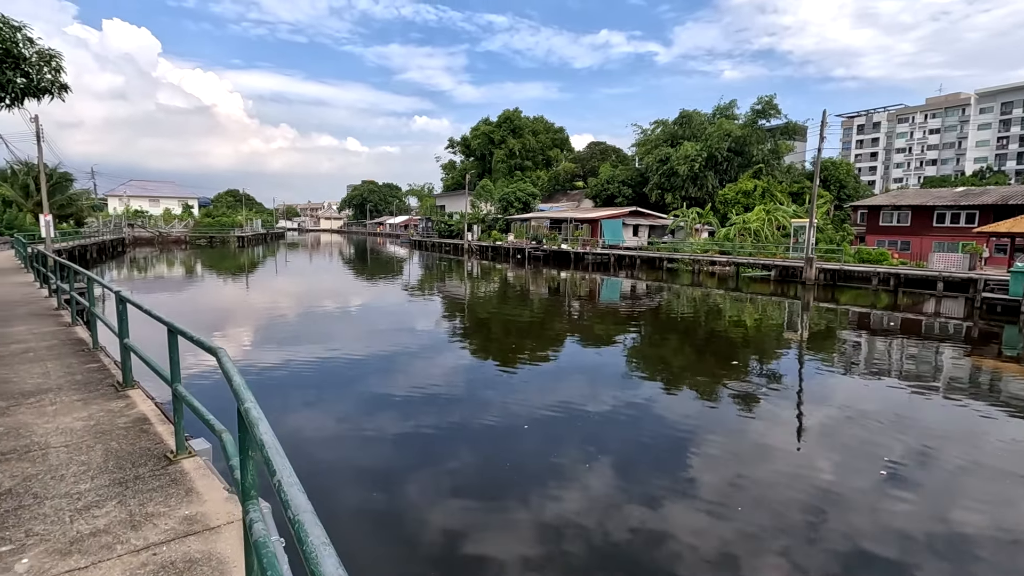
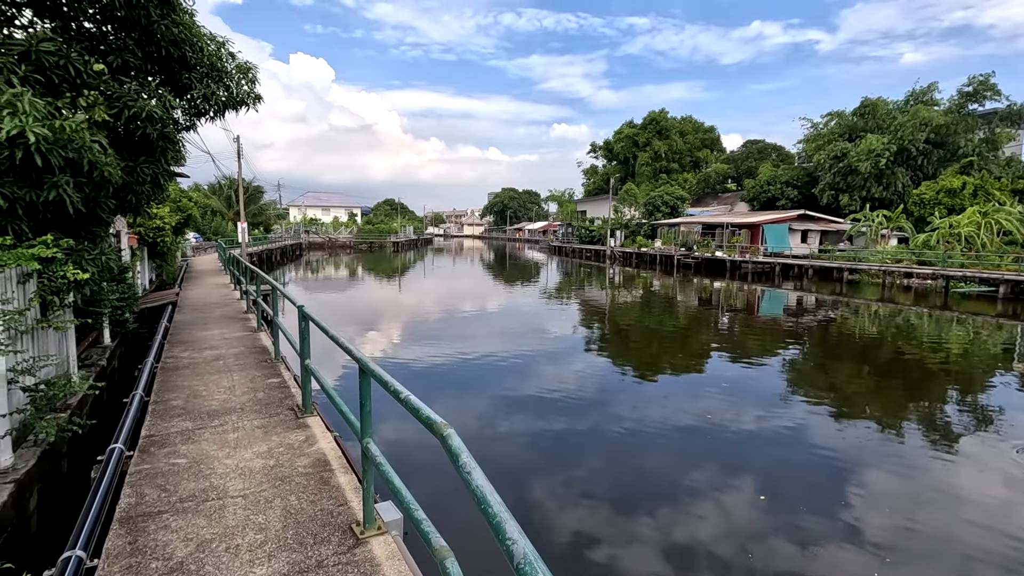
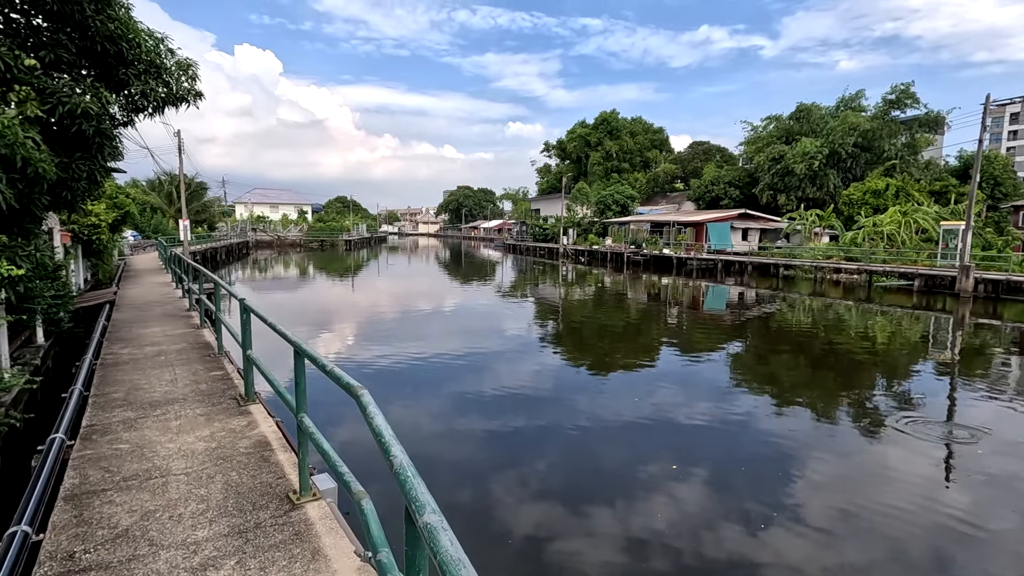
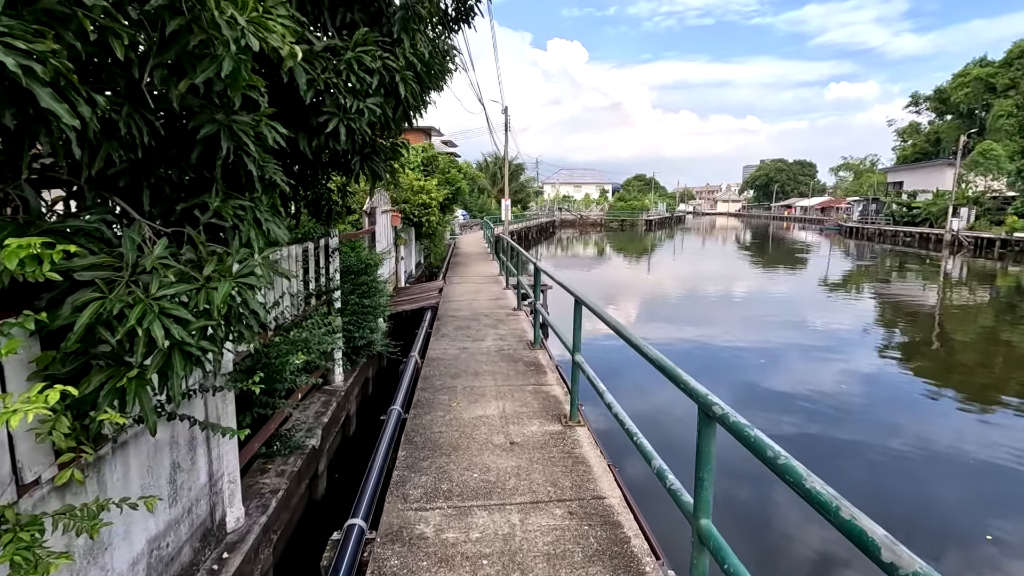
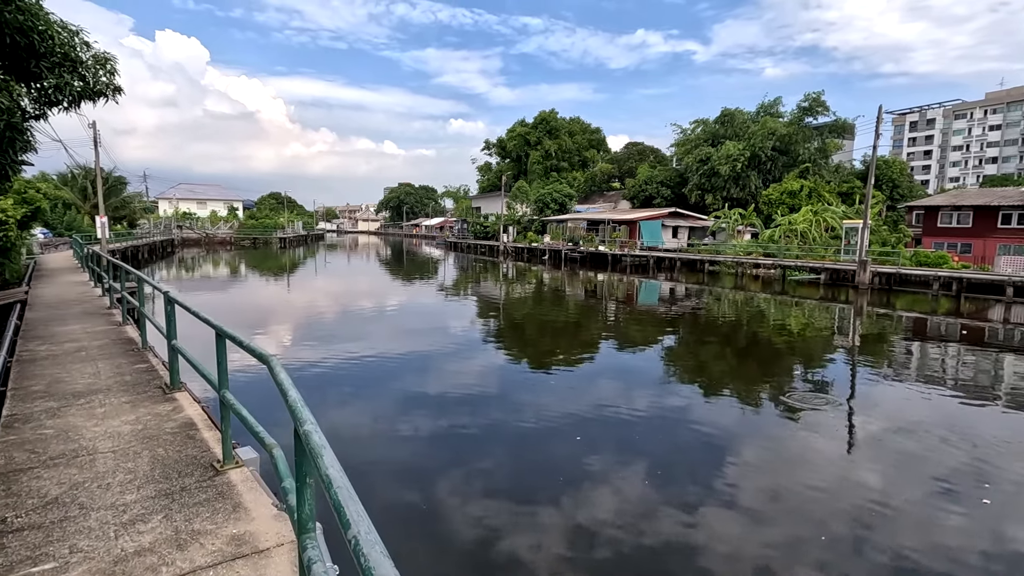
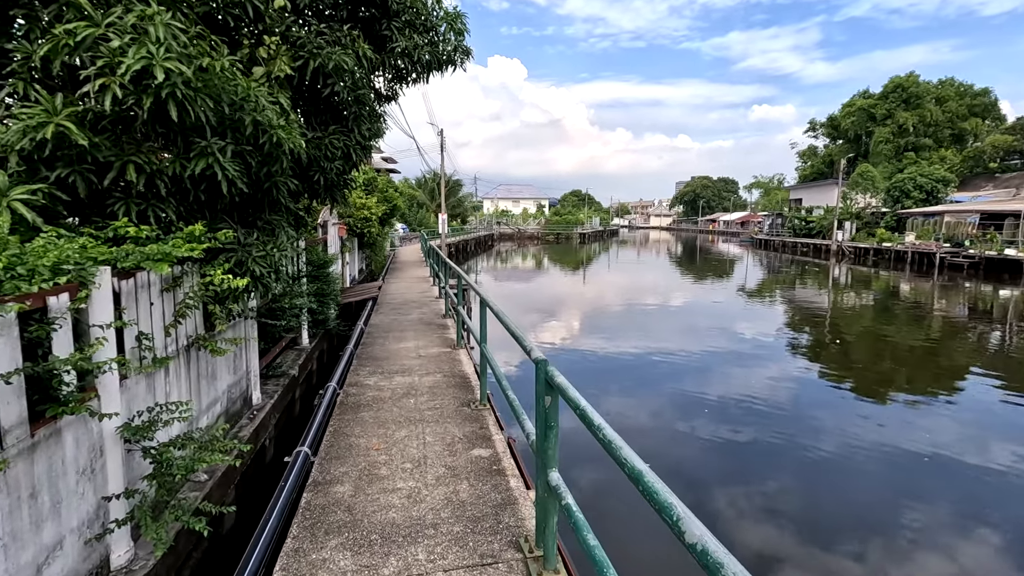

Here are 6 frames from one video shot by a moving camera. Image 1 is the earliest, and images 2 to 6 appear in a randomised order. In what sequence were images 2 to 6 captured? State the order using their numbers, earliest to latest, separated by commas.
5, 3, 2, 6, 4
